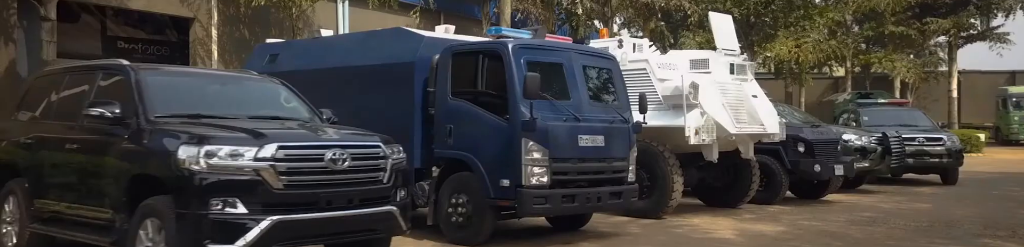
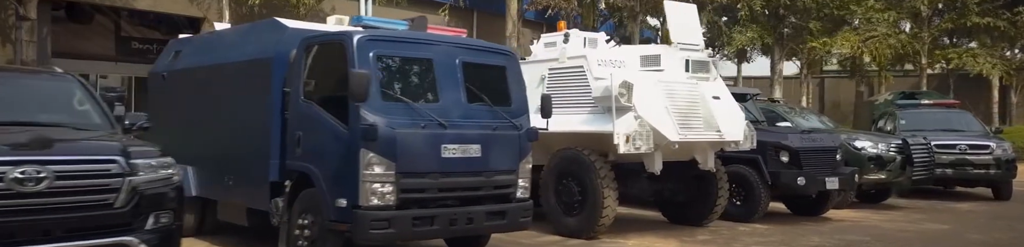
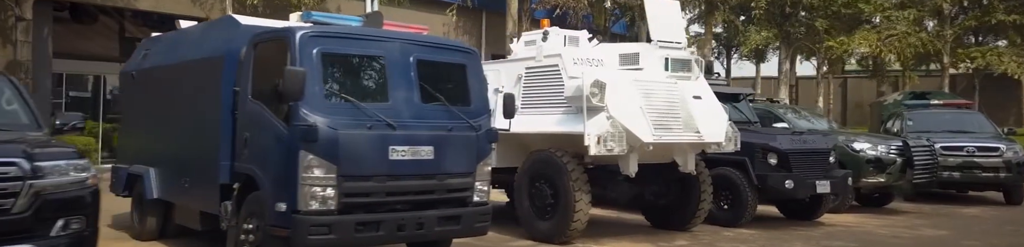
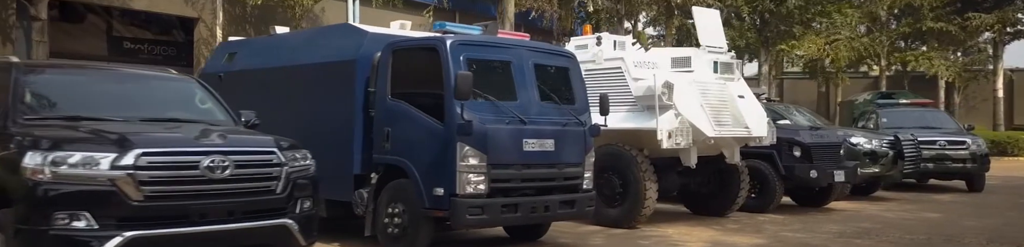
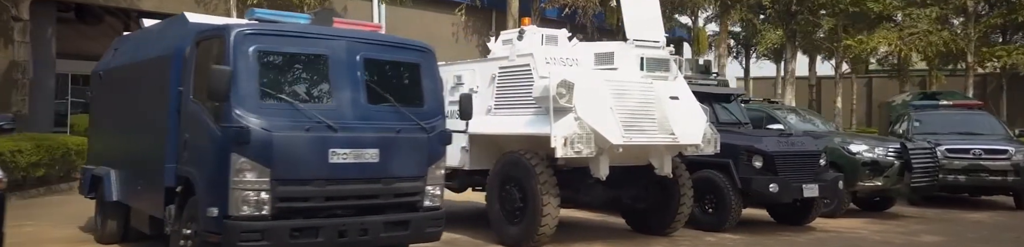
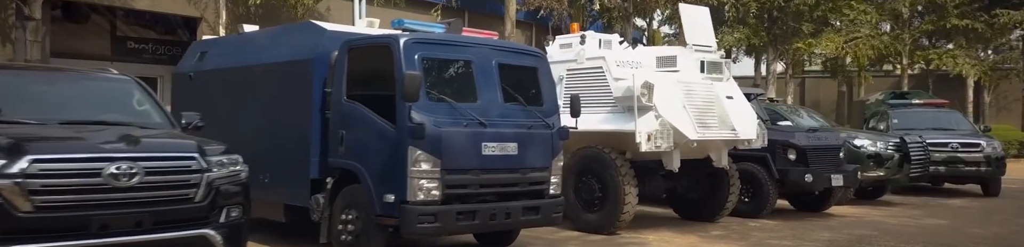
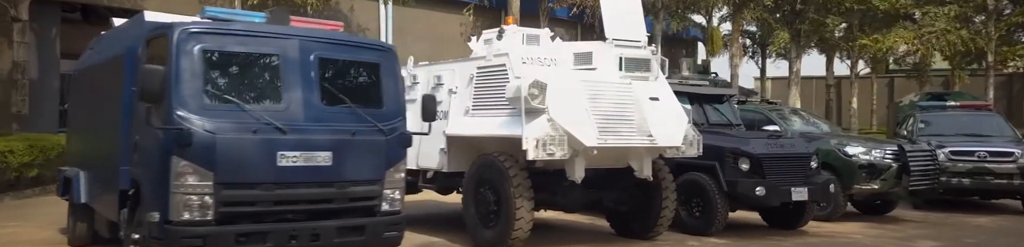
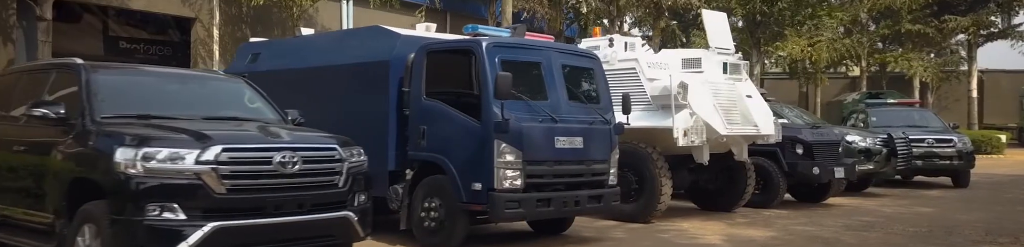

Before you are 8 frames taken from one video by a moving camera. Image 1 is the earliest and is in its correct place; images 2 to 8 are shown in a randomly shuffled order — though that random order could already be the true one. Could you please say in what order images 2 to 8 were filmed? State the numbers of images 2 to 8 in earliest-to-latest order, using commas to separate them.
8, 4, 6, 2, 3, 5, 7
